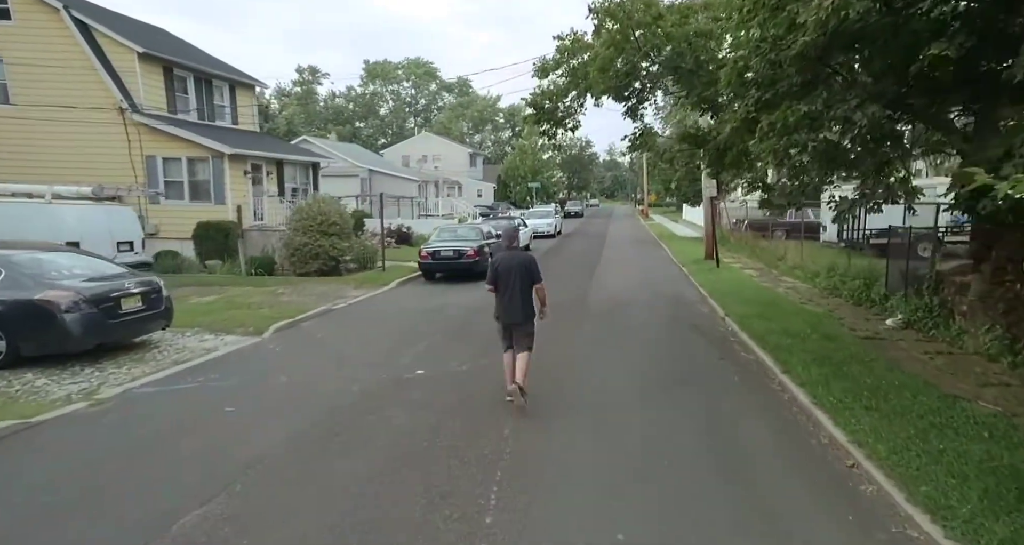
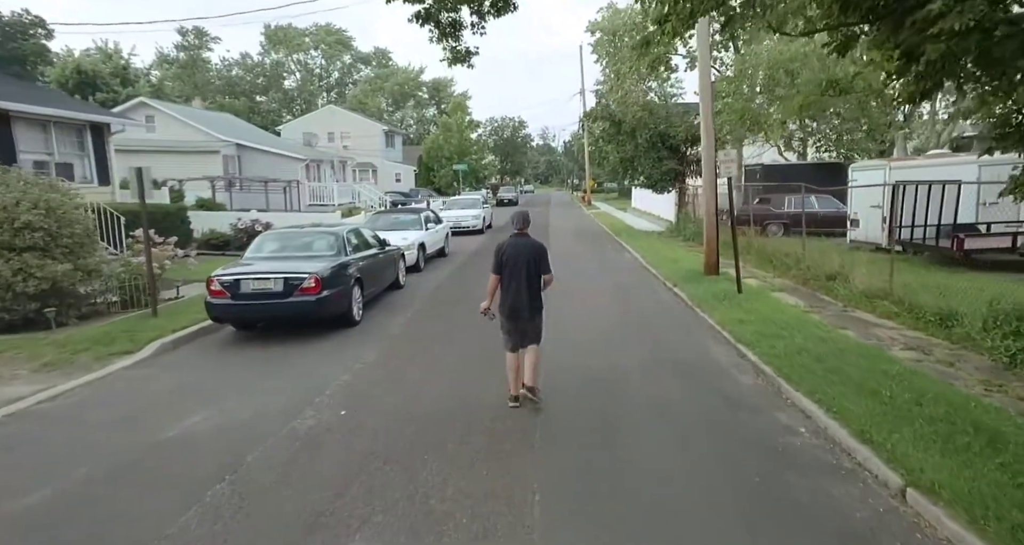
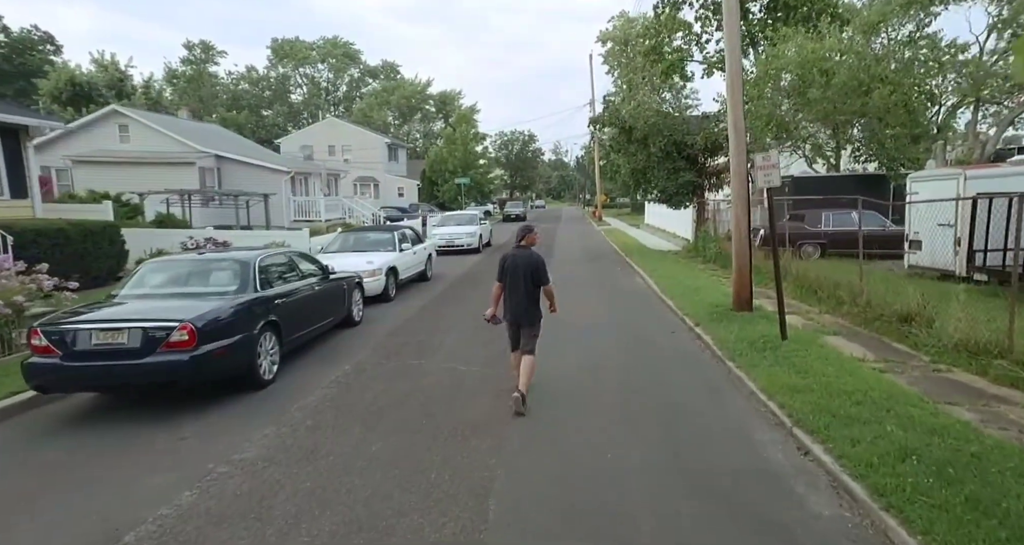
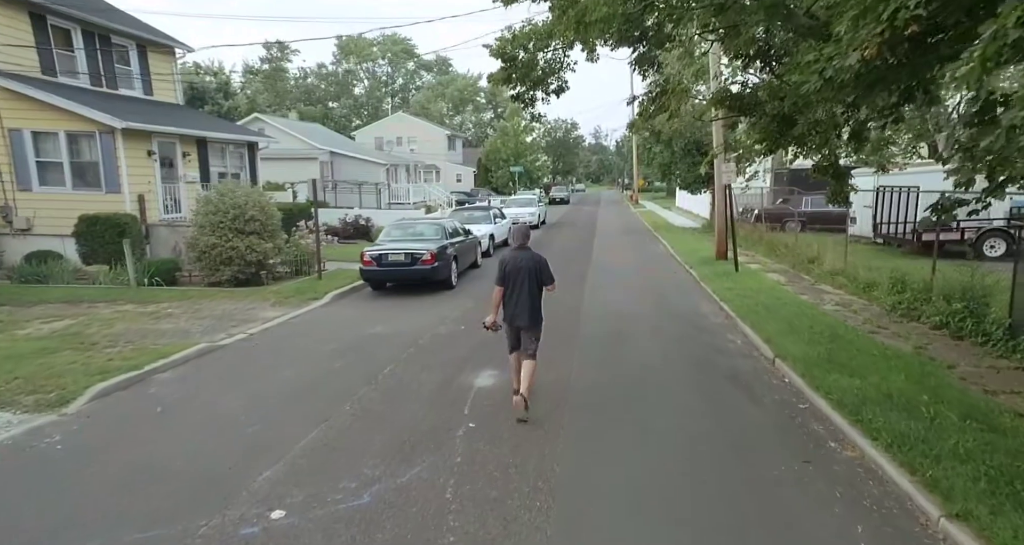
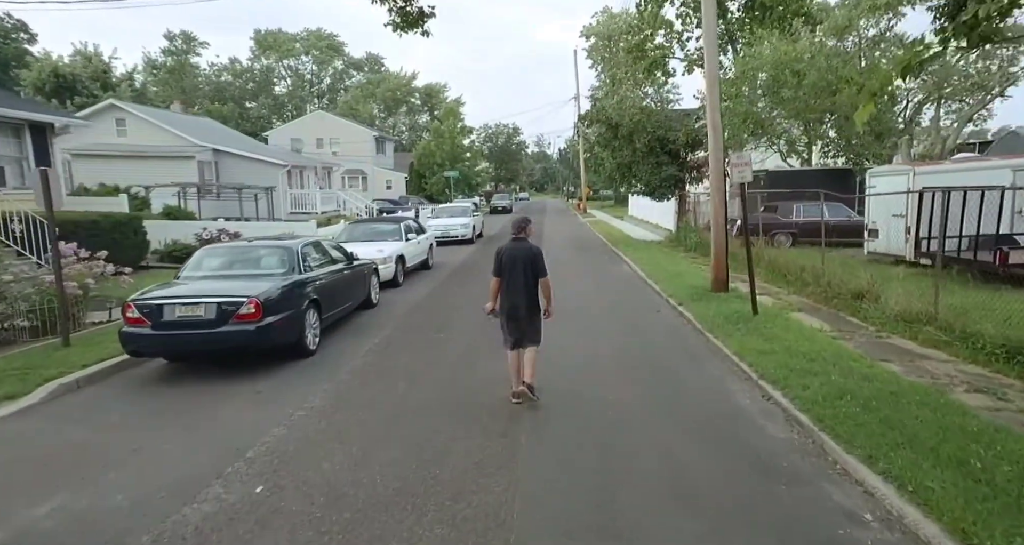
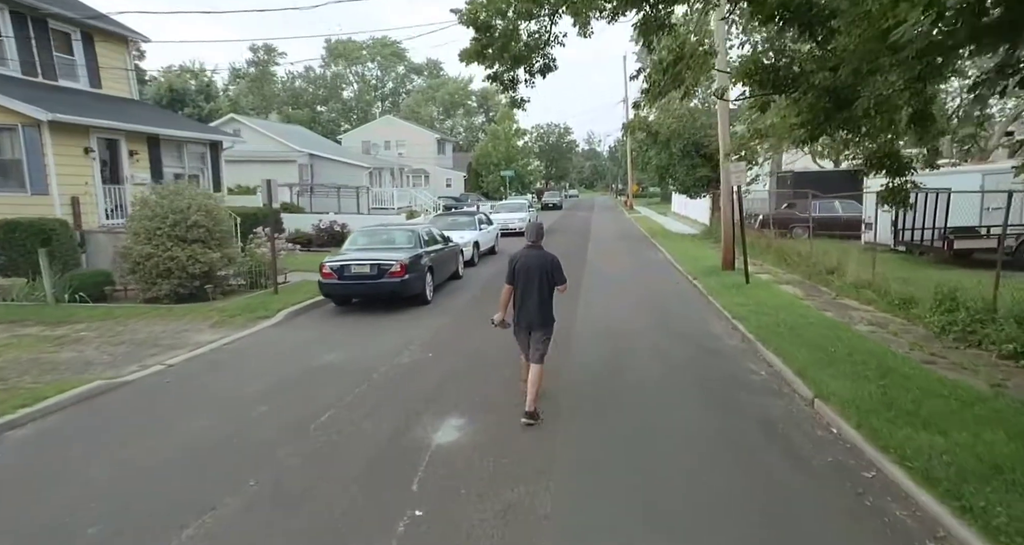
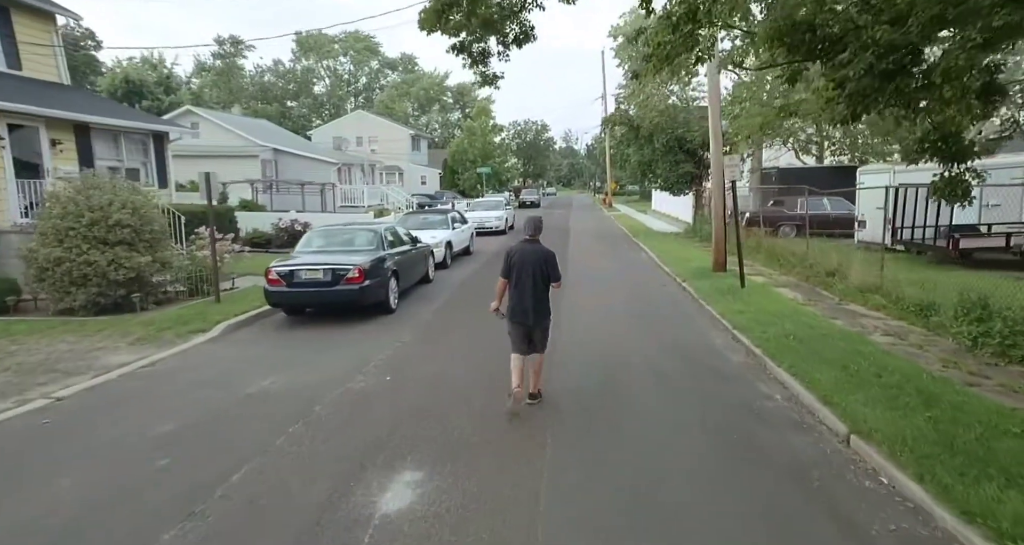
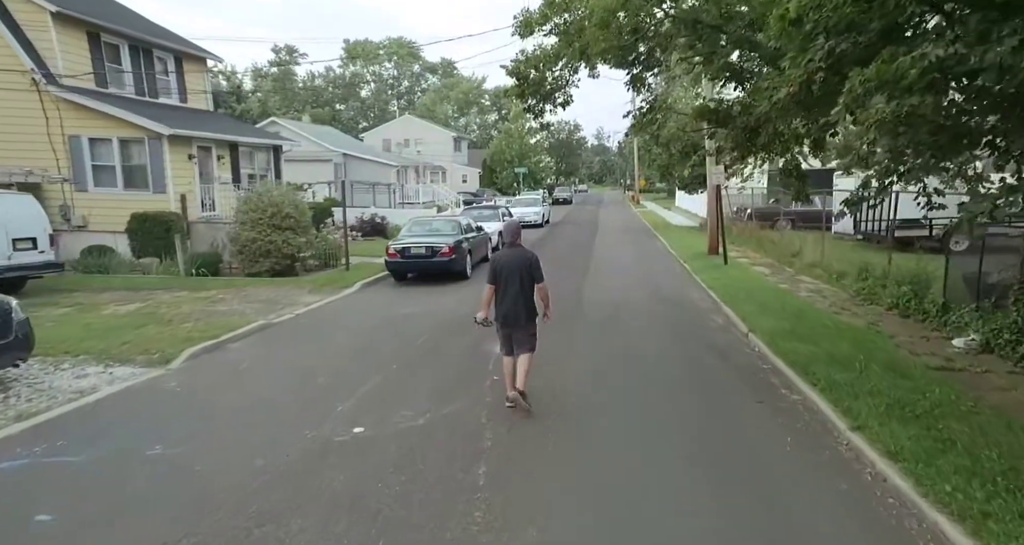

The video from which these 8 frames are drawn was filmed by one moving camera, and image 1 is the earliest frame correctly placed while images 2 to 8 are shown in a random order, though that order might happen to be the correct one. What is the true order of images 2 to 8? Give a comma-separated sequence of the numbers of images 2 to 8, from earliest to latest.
8, 4, 6, 7, 2, 5, 3
